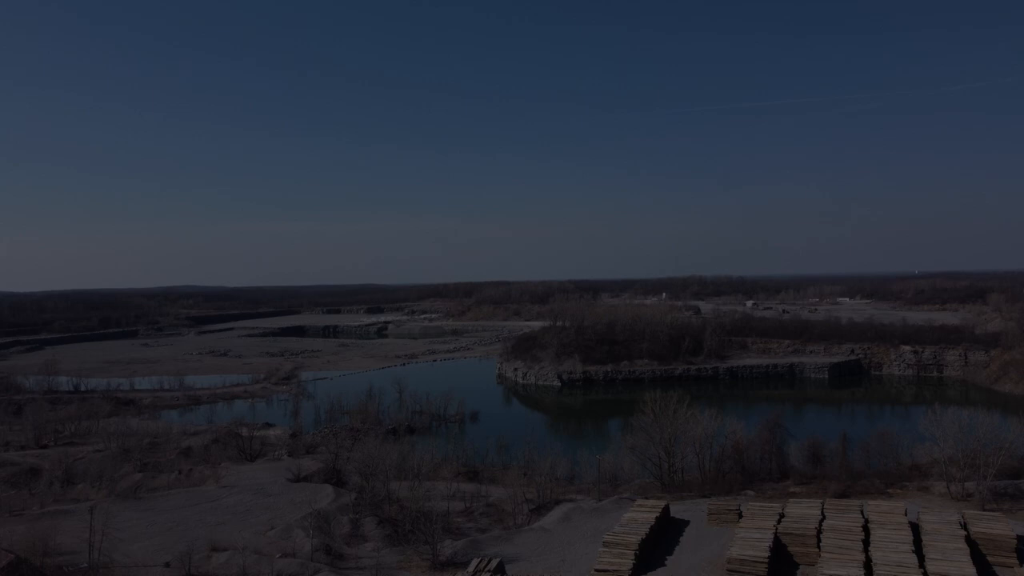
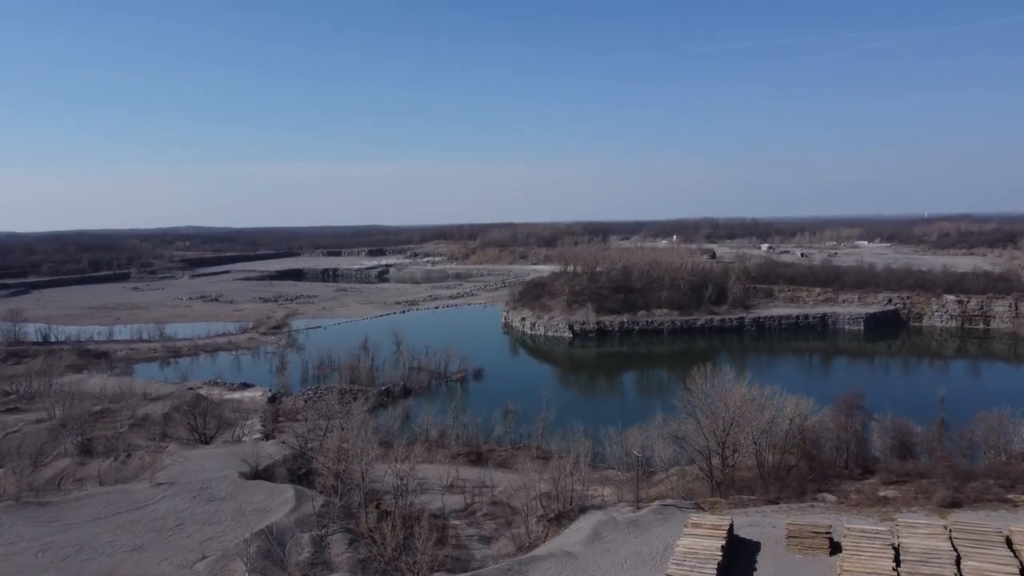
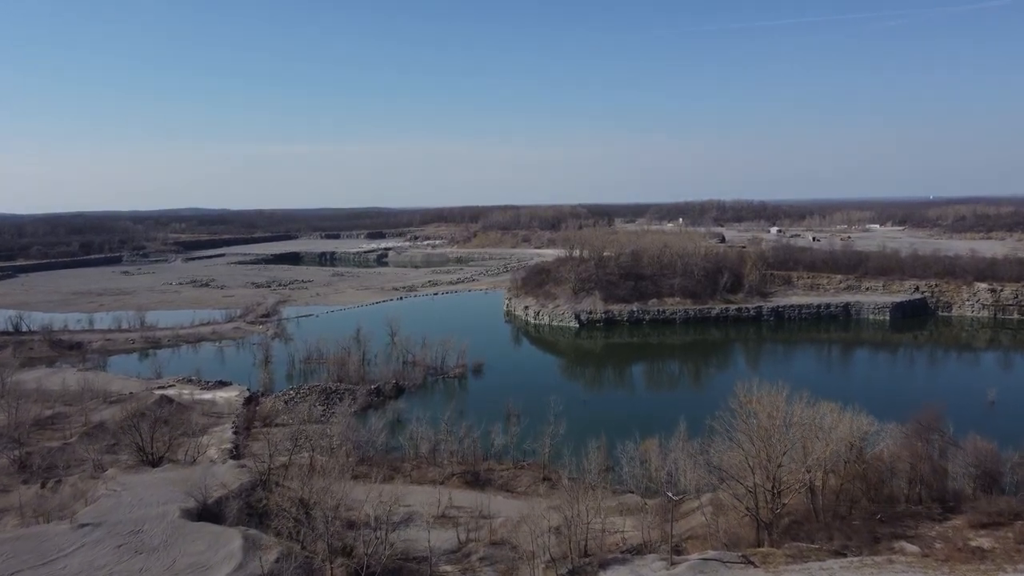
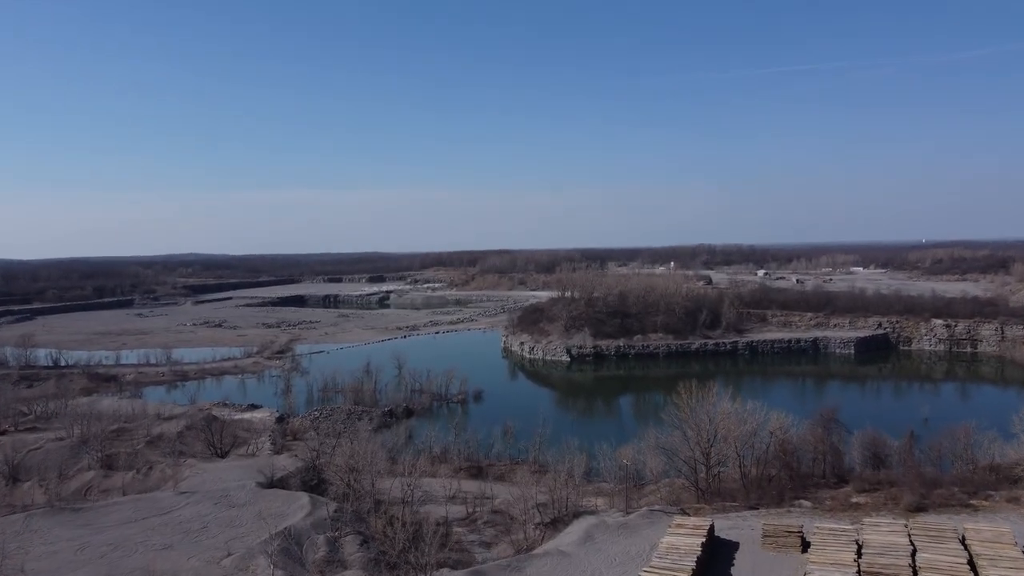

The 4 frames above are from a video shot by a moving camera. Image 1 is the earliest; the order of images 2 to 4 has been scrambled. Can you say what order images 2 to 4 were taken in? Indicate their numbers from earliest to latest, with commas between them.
4, 2, 3
